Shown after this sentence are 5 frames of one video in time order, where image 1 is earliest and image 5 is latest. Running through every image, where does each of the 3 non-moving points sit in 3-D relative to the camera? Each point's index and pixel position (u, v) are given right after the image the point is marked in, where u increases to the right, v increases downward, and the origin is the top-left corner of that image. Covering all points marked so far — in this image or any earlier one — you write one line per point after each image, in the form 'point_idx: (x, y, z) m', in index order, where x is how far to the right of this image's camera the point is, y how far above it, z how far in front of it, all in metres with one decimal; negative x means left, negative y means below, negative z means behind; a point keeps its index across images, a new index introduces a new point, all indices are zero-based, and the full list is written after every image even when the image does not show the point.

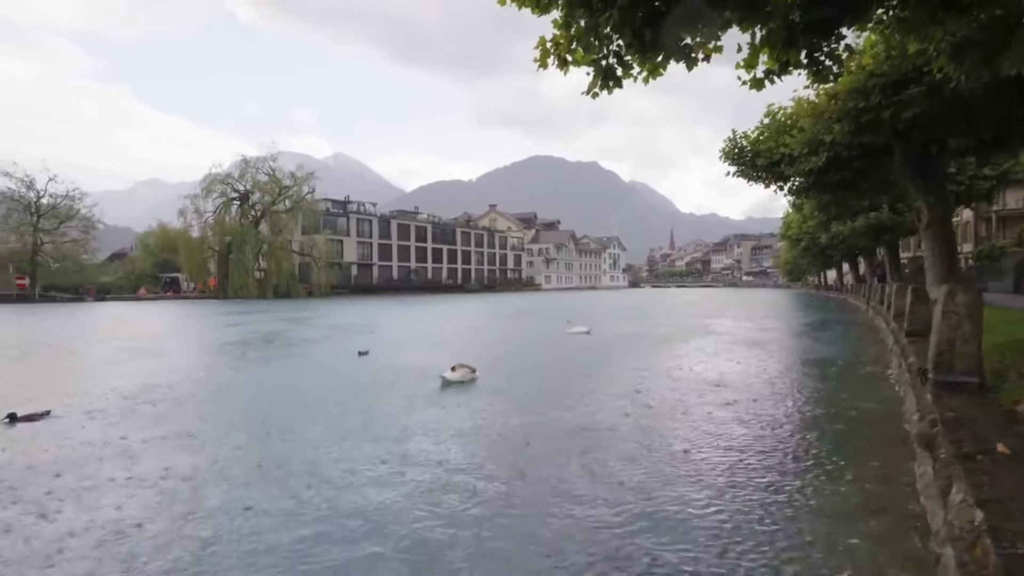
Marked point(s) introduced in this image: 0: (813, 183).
0: (+6.2, +2.2, +14.7) m
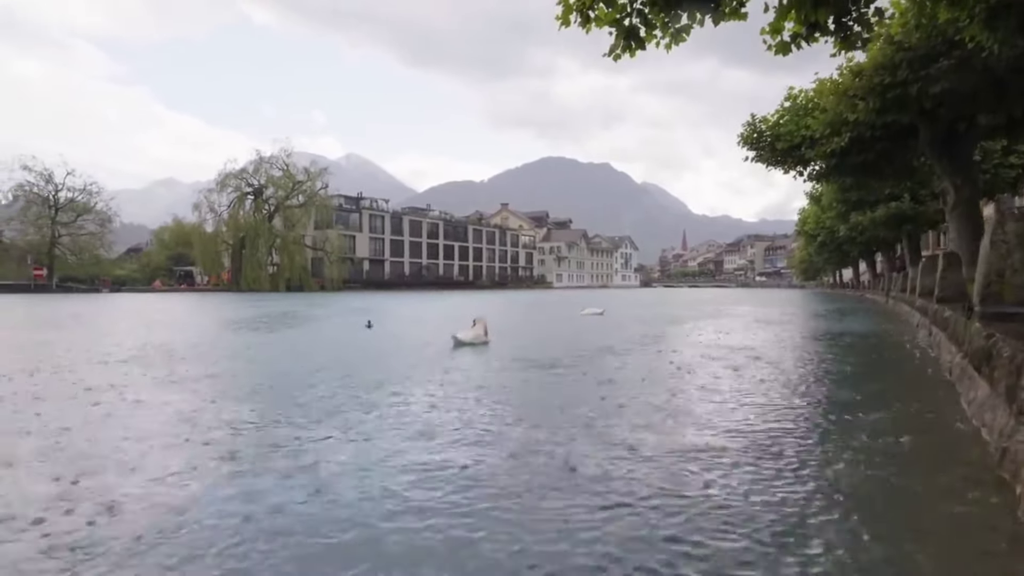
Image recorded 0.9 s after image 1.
0: (+6.5, +2.5, +14.4) m
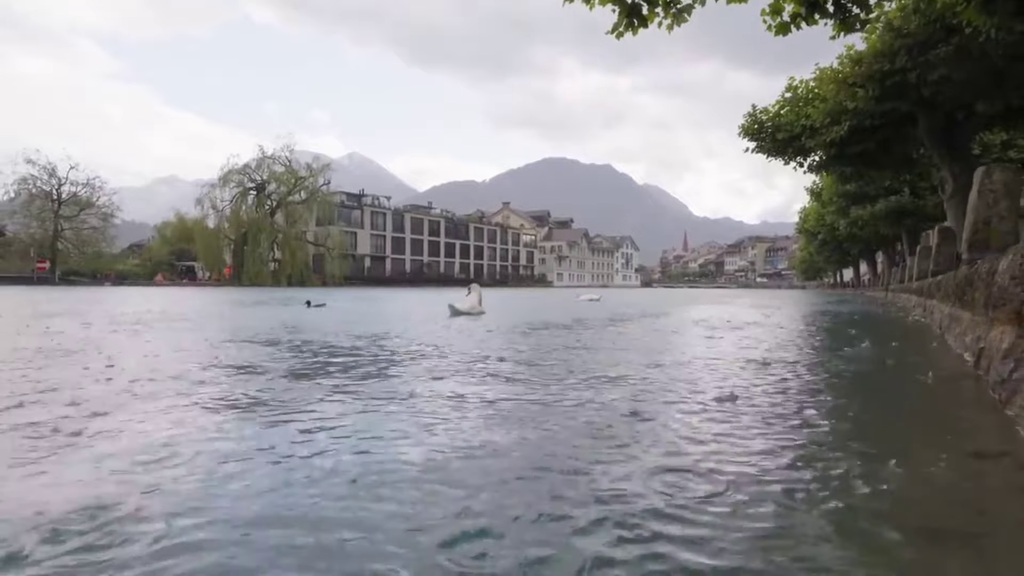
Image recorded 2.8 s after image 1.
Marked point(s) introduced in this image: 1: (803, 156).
0: (+6.5, +2.7, +14.5) m
1: (+6.5, +3.0, +16.0) m
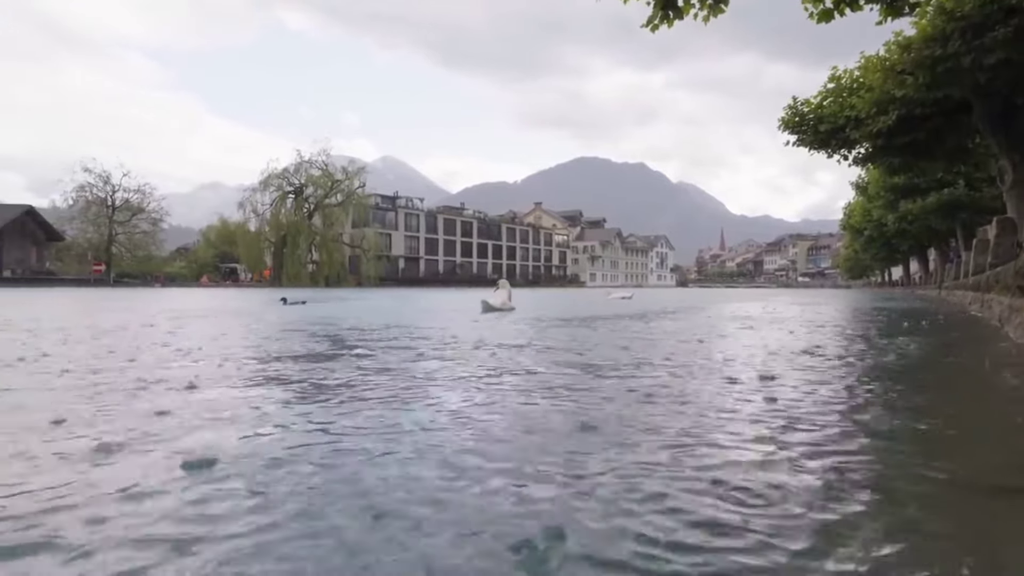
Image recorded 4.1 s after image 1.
0: (+7.2, +2.7, +13.9) m
1: (+7.2, +3.0, +15.4) m
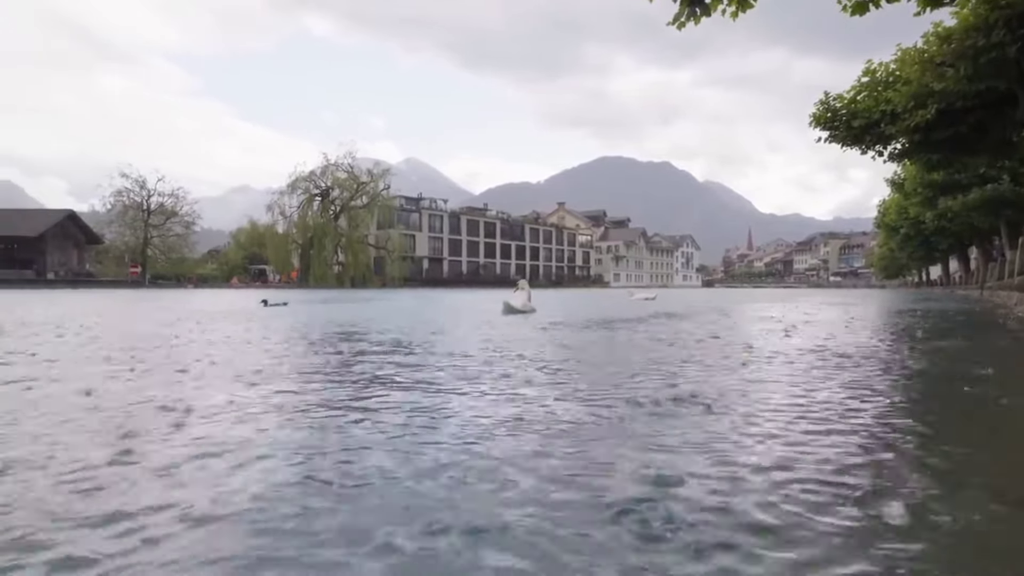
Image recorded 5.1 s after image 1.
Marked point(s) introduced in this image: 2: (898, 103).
0: (+7.6, +2.7, +13.4) m
1: (+7.8, +3.0, +15.0) m
2: (+7.1, +3.4, +13.1) m
